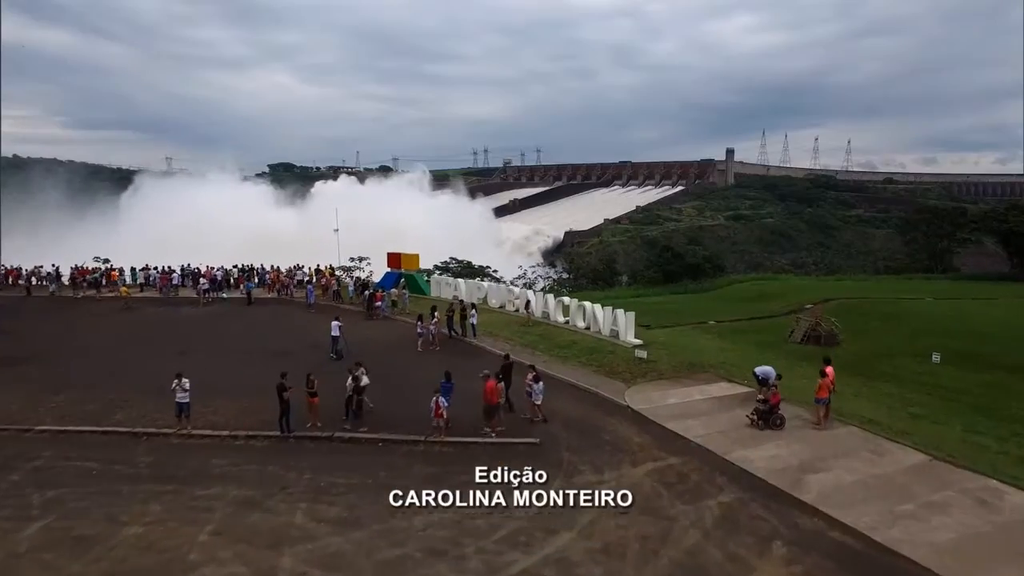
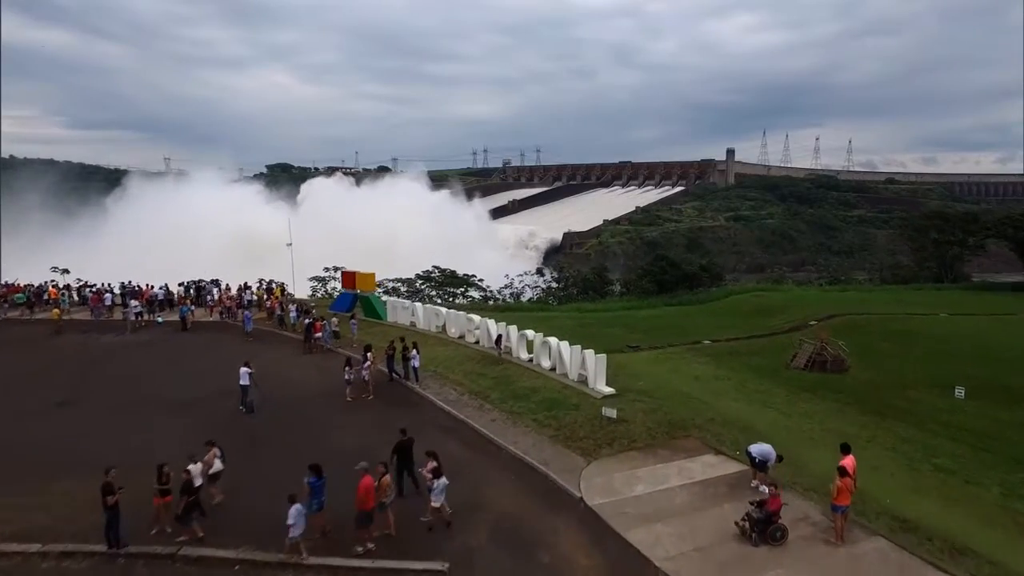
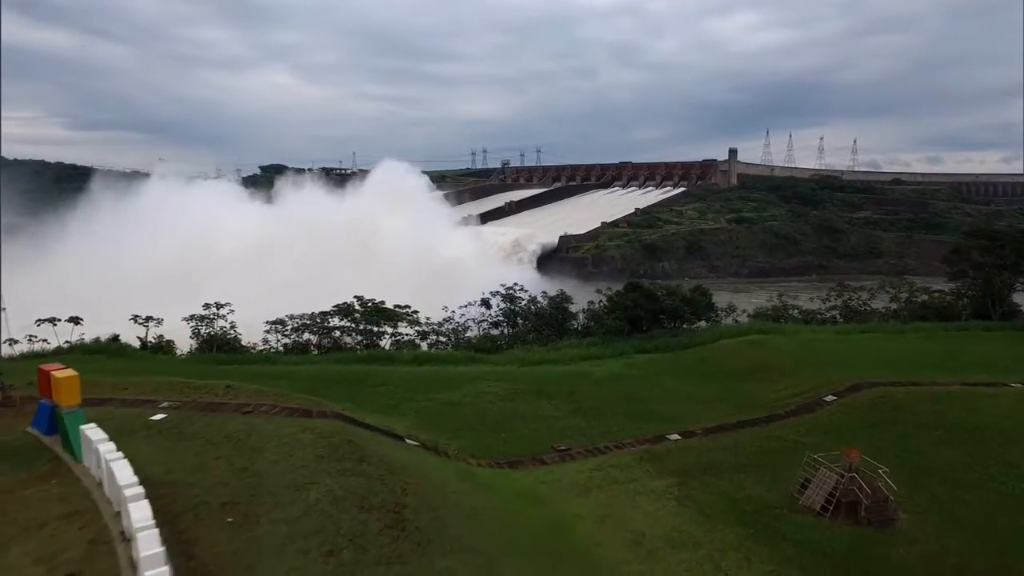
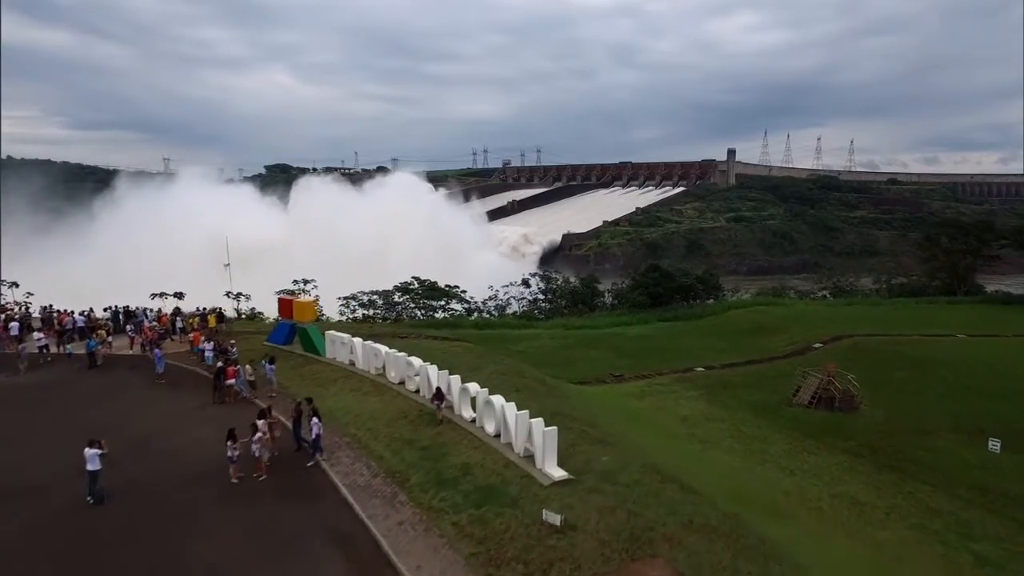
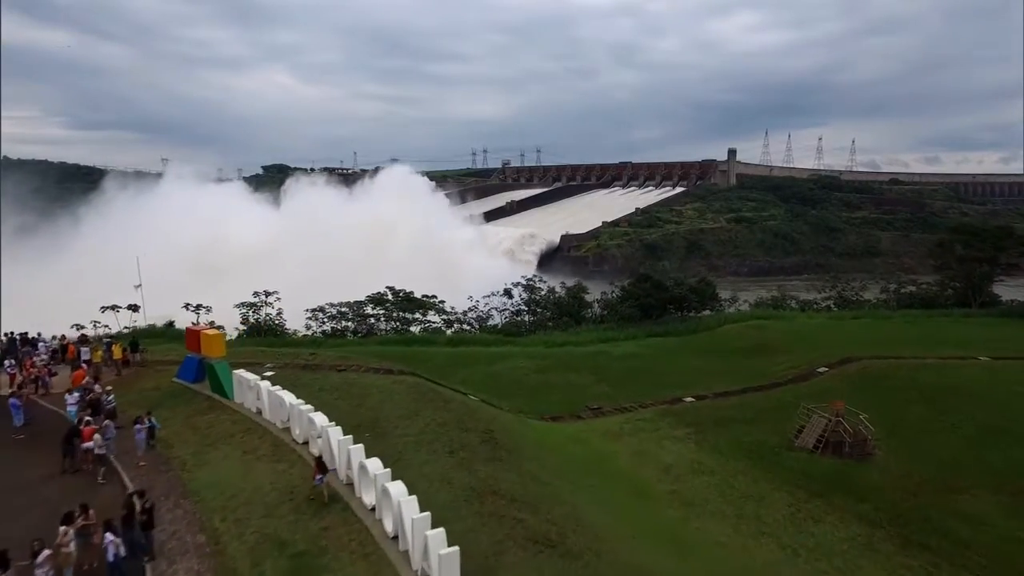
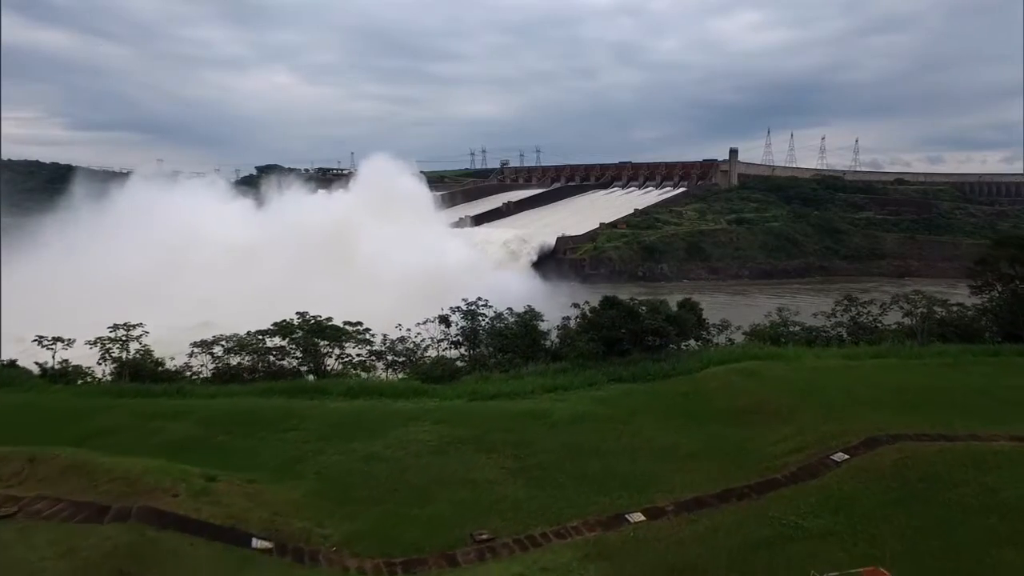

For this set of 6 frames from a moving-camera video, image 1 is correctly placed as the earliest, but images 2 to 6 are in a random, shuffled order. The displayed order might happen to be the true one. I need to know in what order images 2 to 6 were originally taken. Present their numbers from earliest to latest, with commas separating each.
2, 4, 5, 3, 6
